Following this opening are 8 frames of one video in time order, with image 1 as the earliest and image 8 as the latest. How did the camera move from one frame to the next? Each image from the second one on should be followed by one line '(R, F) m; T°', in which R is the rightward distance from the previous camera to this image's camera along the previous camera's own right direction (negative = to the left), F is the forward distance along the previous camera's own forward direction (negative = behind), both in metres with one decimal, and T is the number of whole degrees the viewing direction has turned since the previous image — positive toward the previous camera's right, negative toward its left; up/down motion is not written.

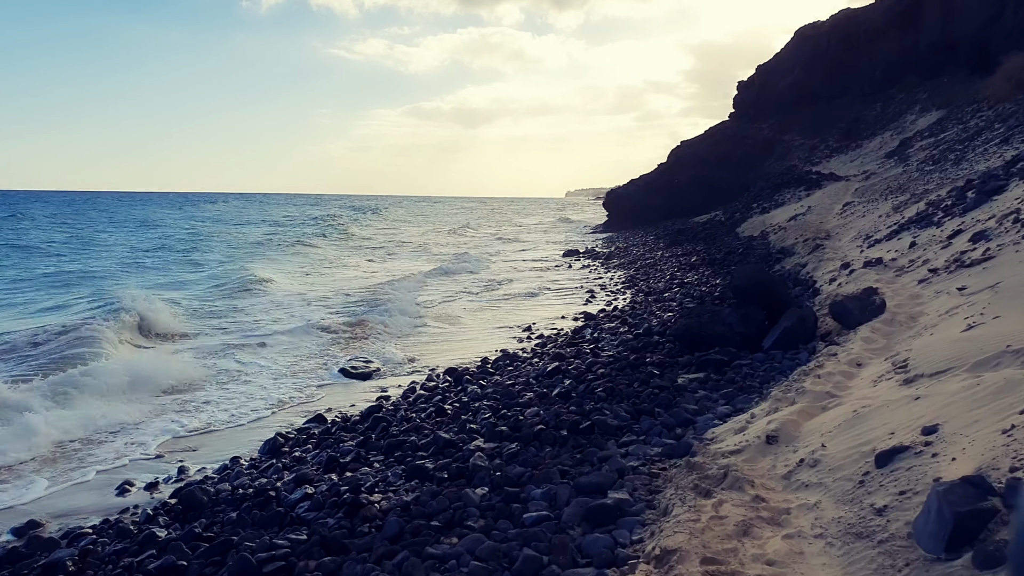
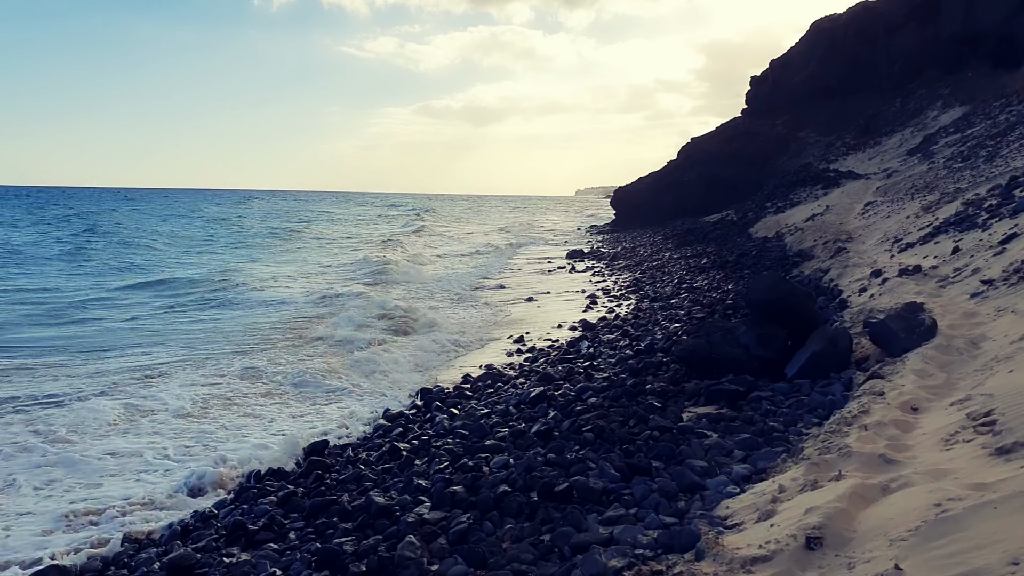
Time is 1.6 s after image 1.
(+0.4, +1.4) m; -1°
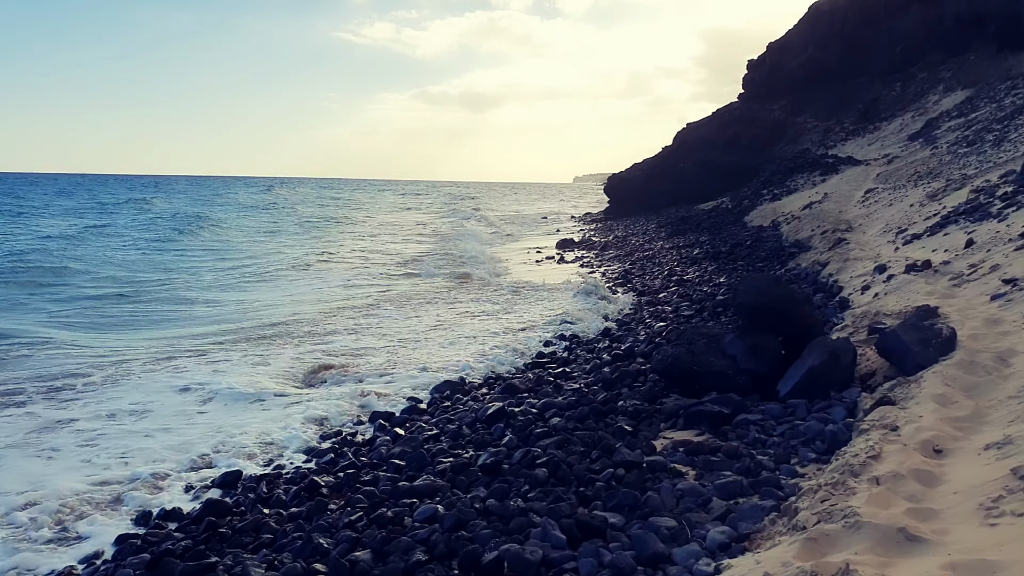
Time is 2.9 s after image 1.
(+0.4, +1.1) m; 0°
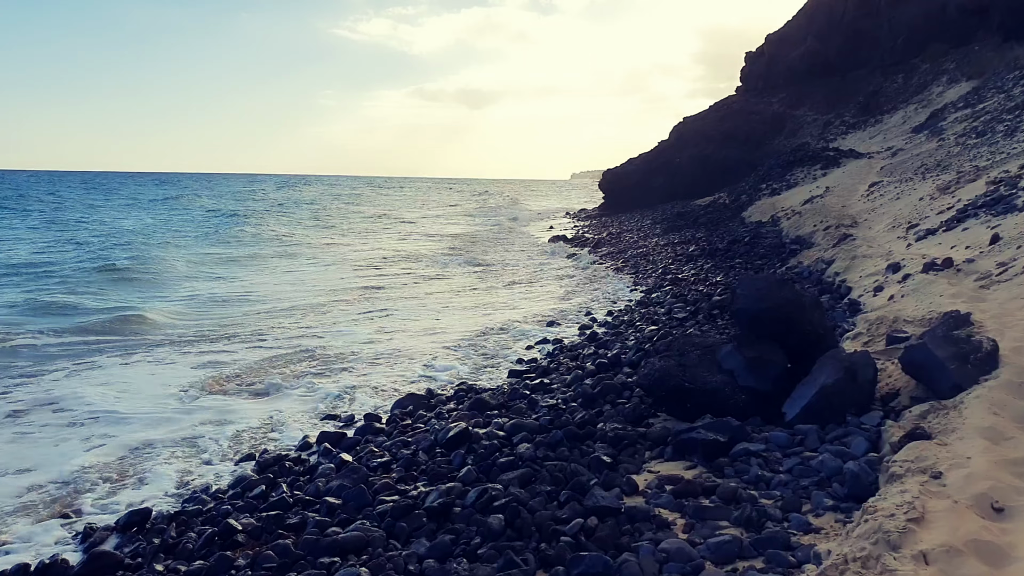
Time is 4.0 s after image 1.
(+0.3, +1.0) m; 0°
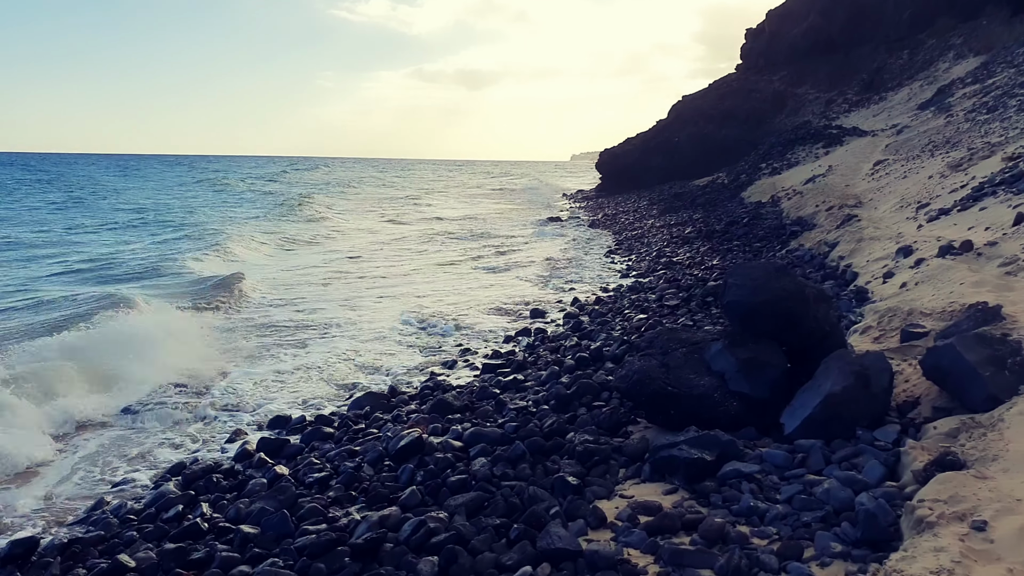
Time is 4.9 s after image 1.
(+0.3, +0.8) m; 0°
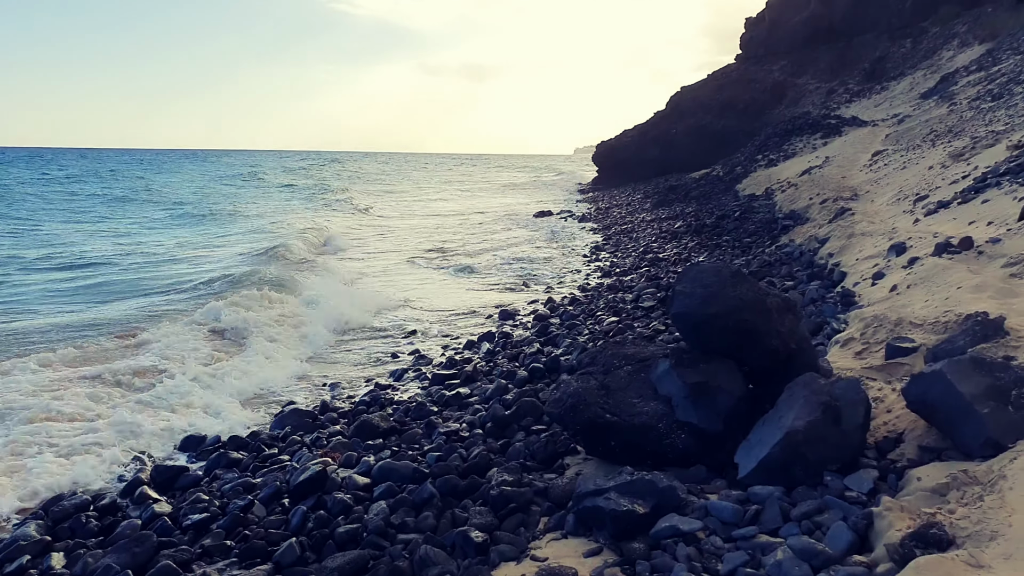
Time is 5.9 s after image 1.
(+0.6, +0.8) m; 0°
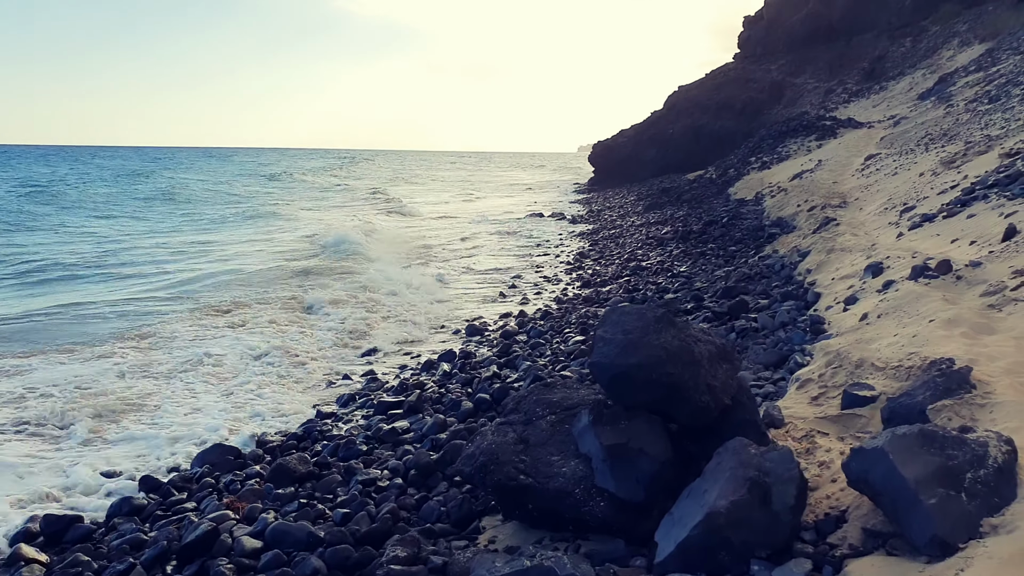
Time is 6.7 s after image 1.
(+0.5, +0.5) m; 0°
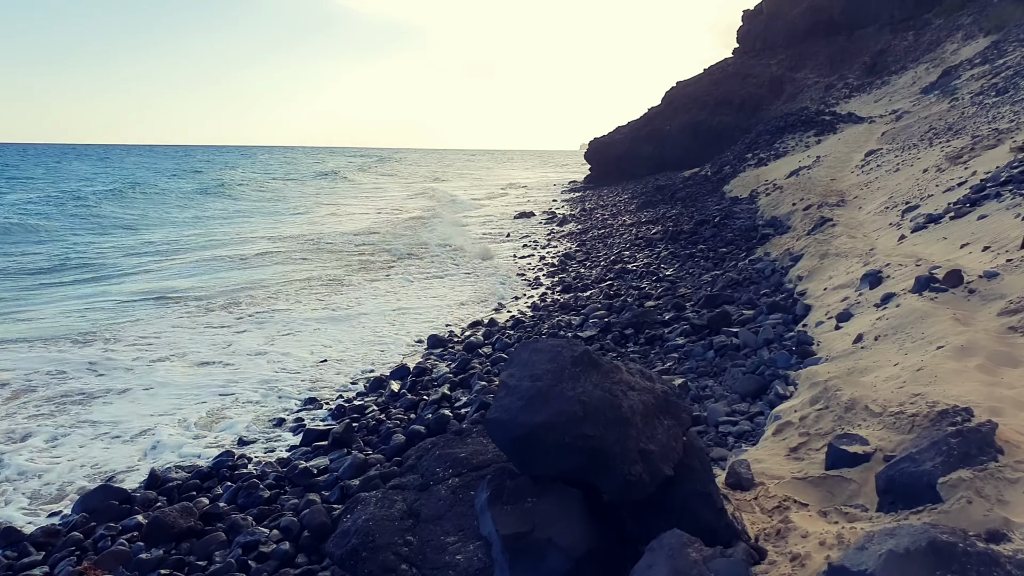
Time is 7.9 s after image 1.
(+0.5, +0.9) m; 0°
